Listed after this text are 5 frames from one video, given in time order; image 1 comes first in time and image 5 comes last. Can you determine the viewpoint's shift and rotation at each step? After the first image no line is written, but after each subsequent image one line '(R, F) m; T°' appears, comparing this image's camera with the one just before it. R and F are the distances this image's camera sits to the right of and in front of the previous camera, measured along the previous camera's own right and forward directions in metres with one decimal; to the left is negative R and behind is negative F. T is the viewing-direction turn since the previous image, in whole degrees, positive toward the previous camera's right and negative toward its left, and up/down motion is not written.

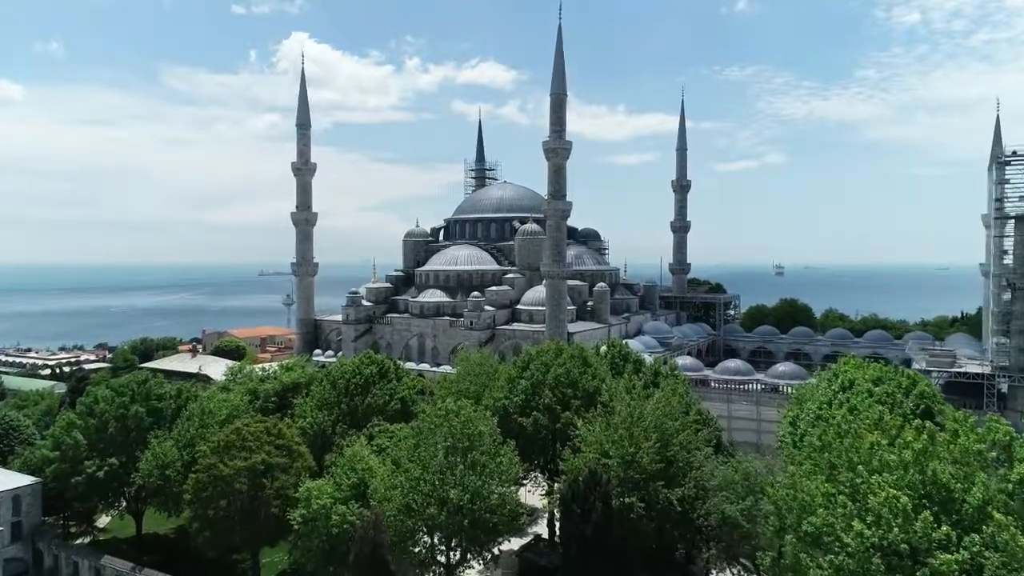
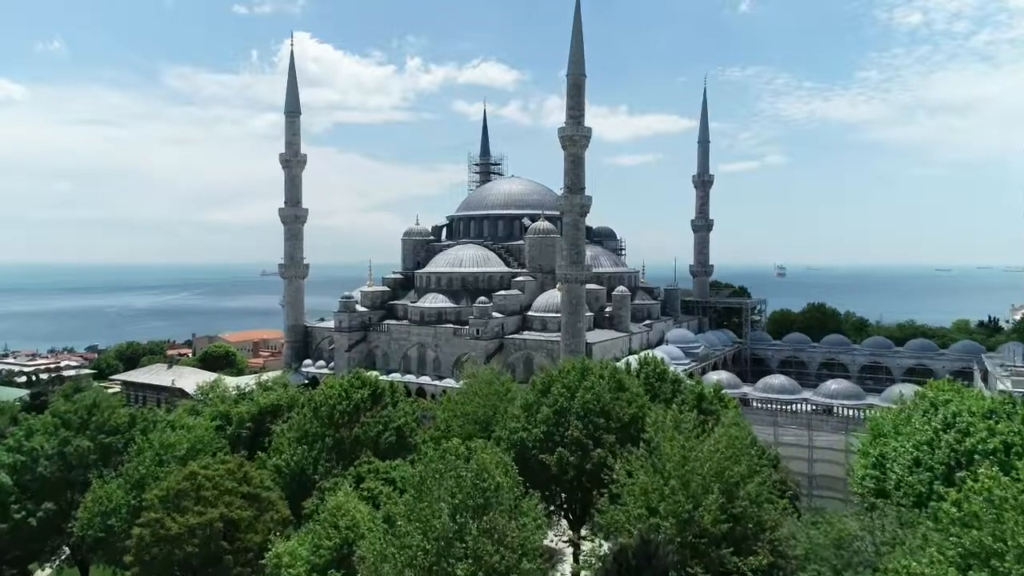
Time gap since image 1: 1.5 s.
(-0.4, +4.3) m; 0°
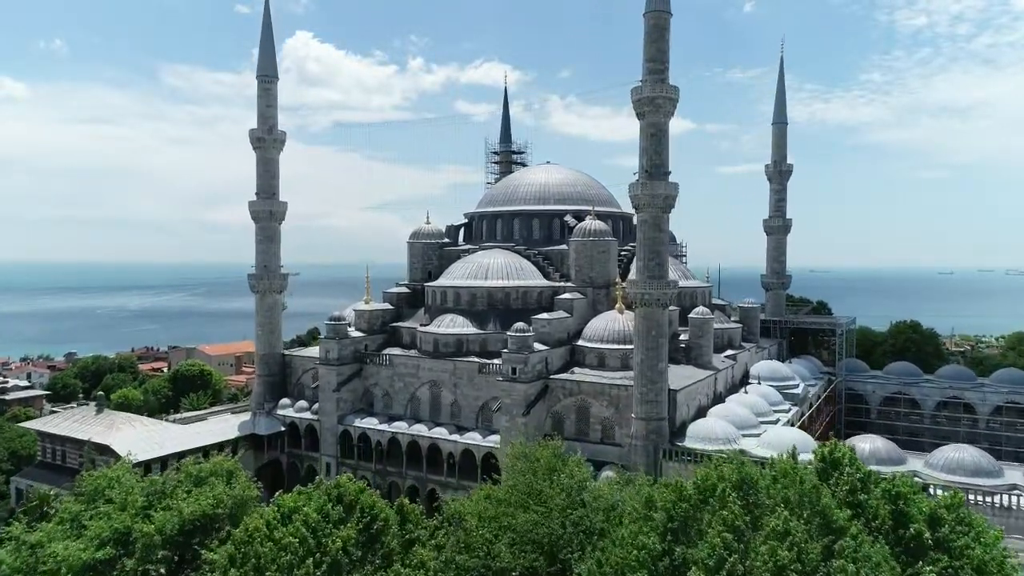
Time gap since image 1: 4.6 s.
(-1.2, +10.1) m; 0°
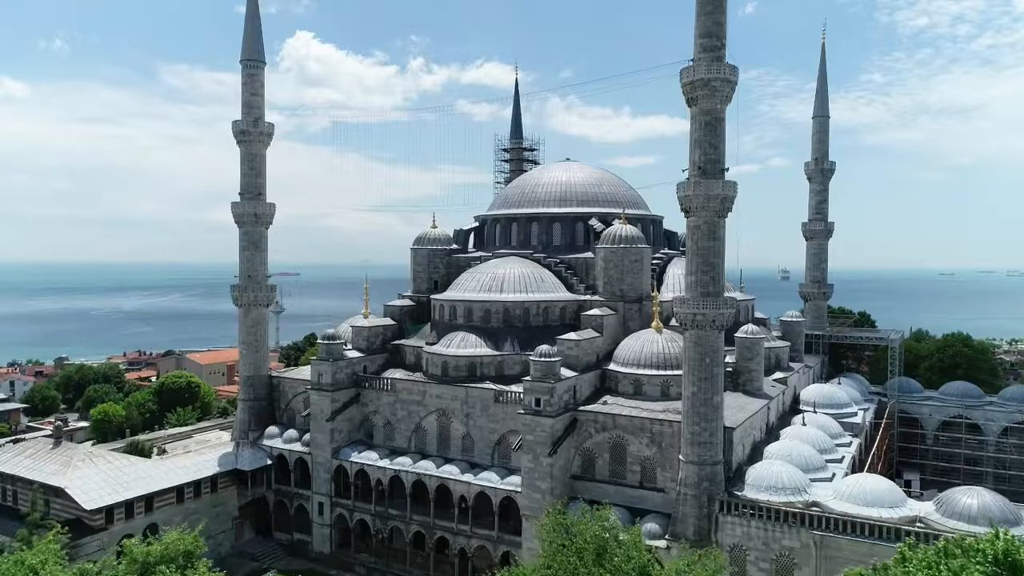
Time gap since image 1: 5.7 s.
(-0.5, +4.0) m; 0°
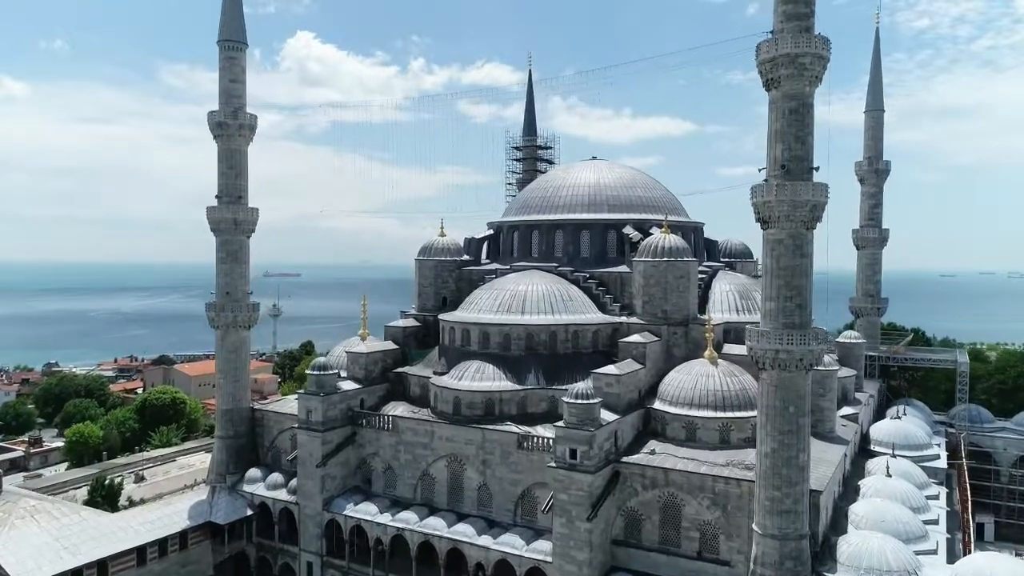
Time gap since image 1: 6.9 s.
(-0.5, +4.2) m; 0°
